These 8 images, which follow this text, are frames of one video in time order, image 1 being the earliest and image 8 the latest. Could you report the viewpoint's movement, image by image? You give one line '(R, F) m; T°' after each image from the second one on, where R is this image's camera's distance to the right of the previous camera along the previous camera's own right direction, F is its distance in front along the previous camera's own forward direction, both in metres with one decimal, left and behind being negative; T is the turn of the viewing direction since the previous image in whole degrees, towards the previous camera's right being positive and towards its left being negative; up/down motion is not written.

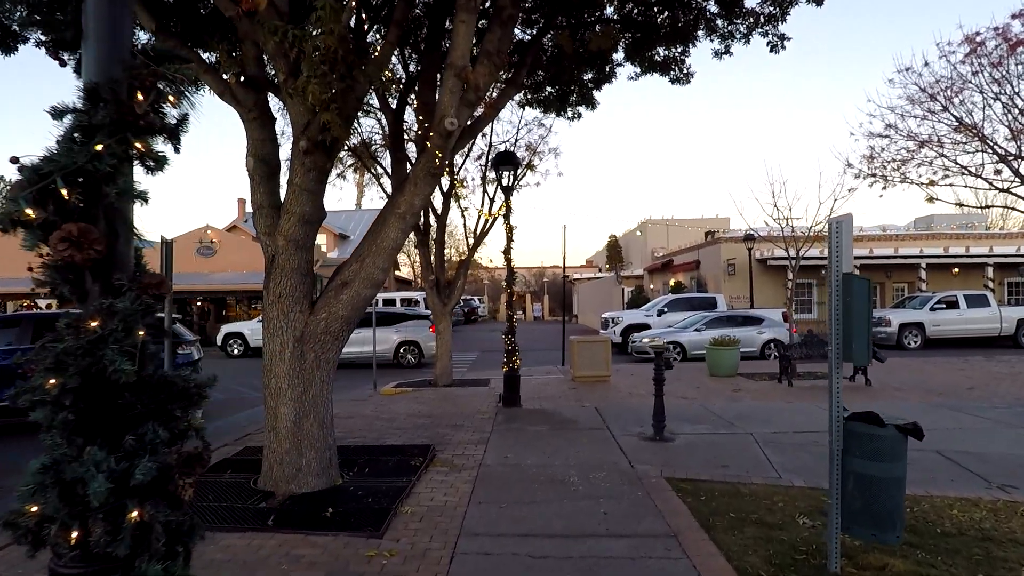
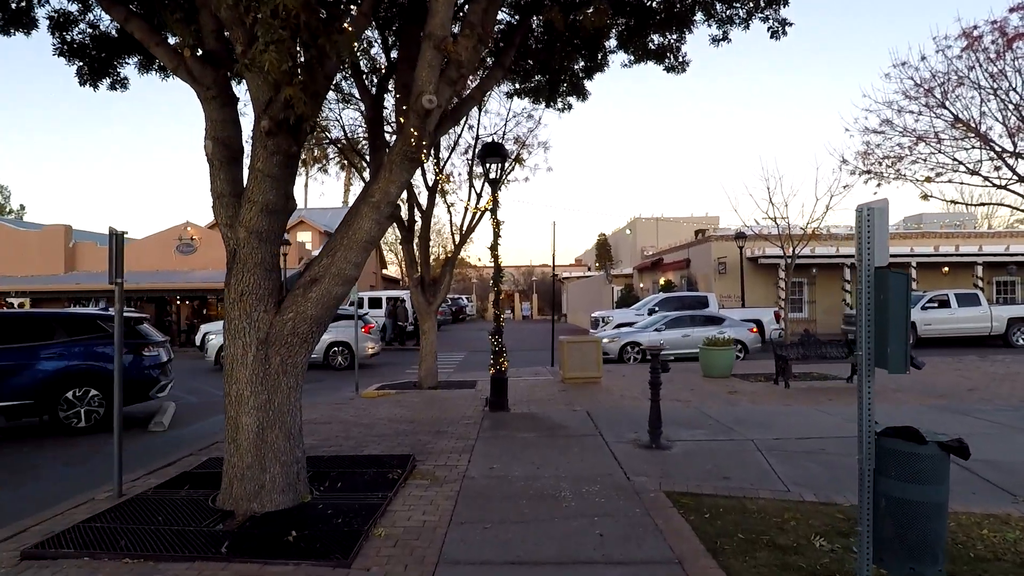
(0.0, +0.6) m; +1°
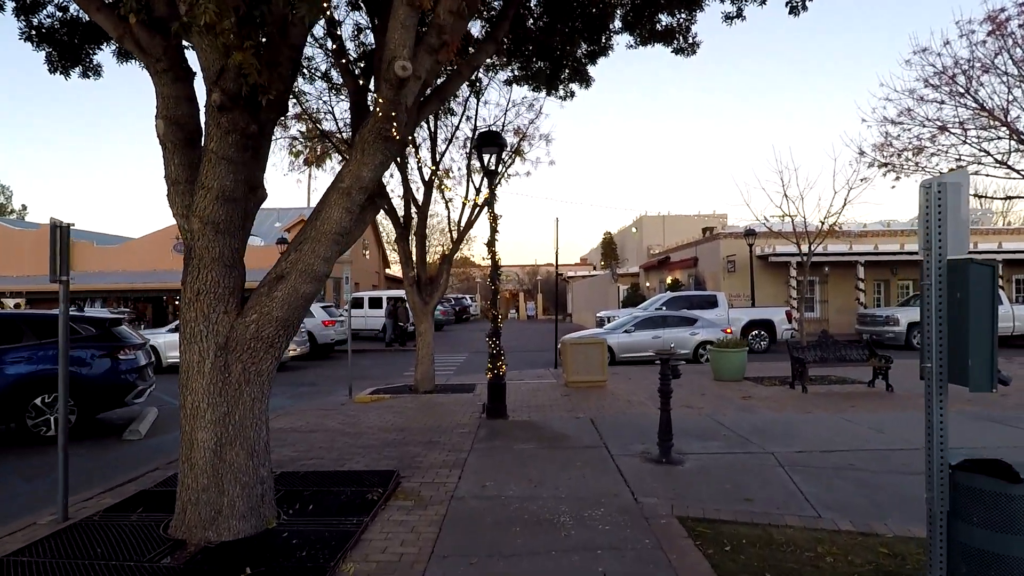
(+0.1, +0.7) m; -1°
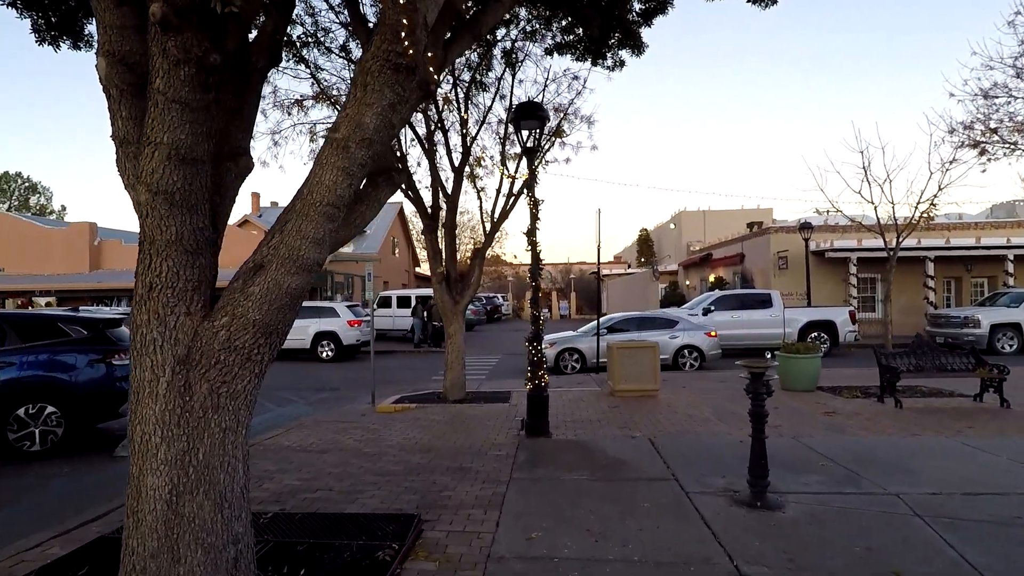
(-0.2, +1.5) m; -3°
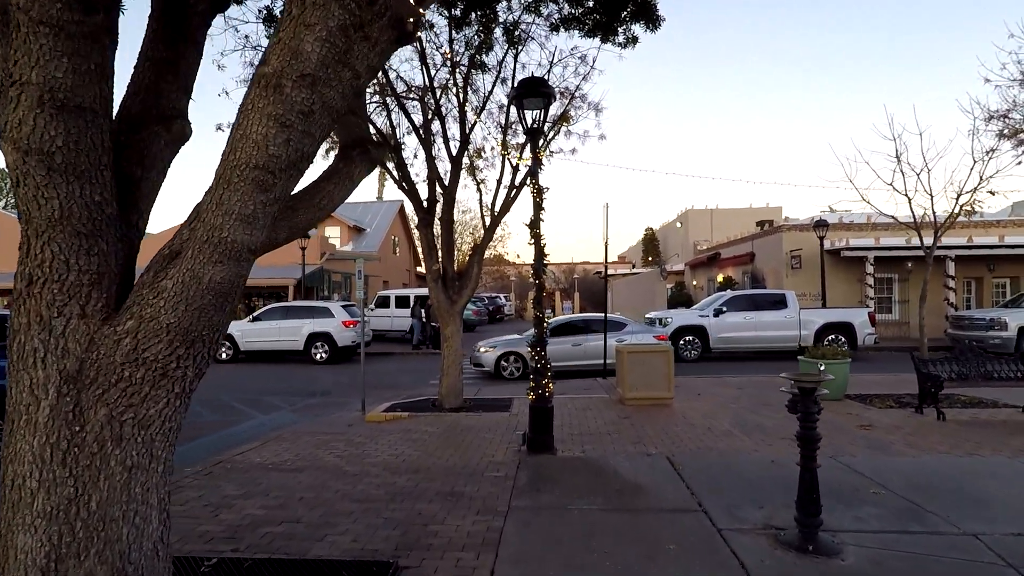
(0.0, +1.0) m; 0°
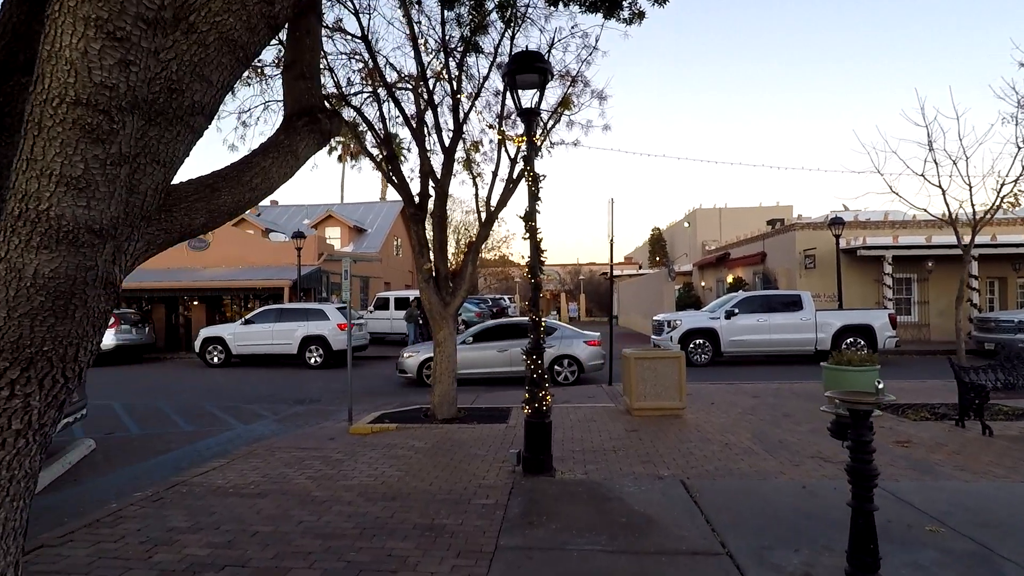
(+0.2, +0.9) m; -1°
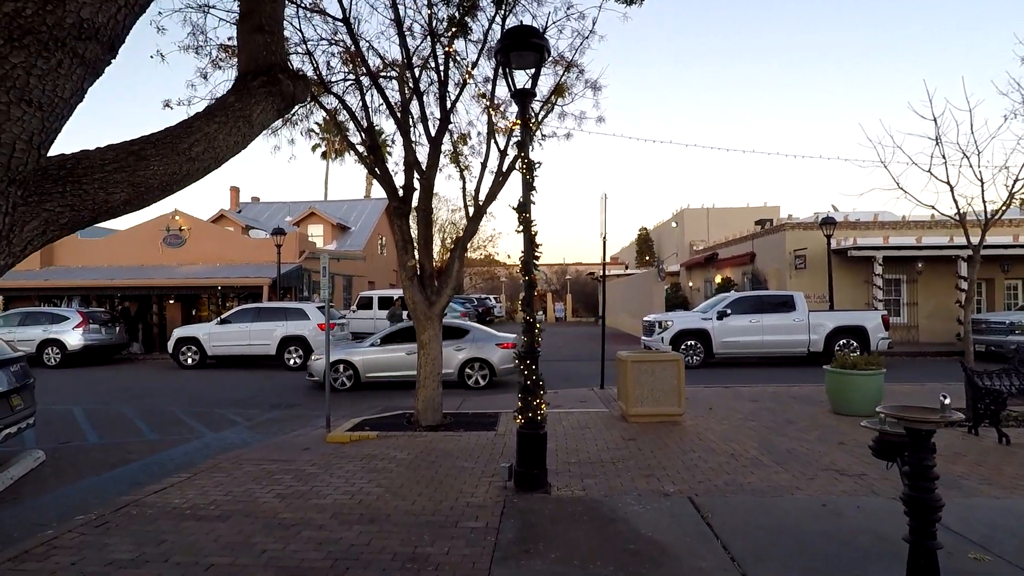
(-0.1, +0.6) m; +2°
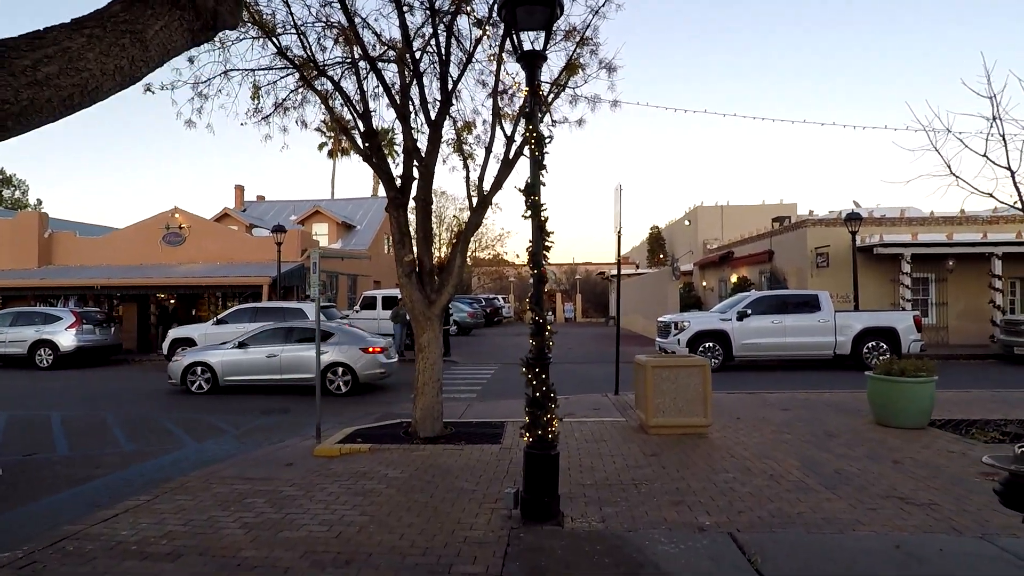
(0.0, +0.9) m; -1°
